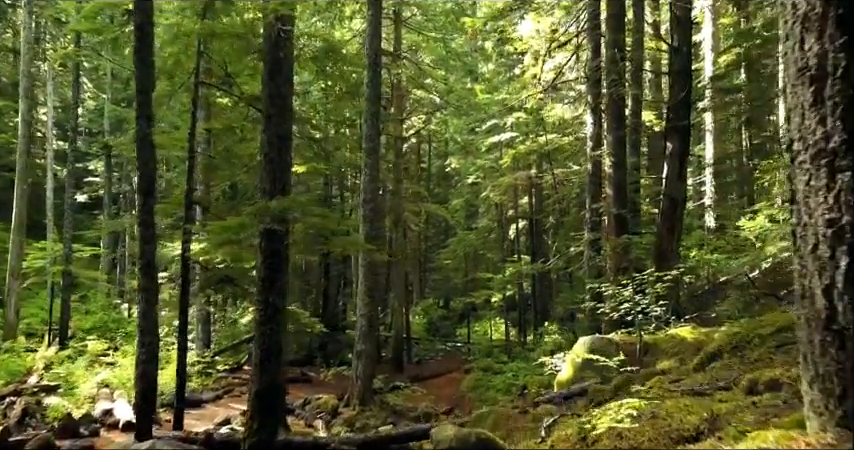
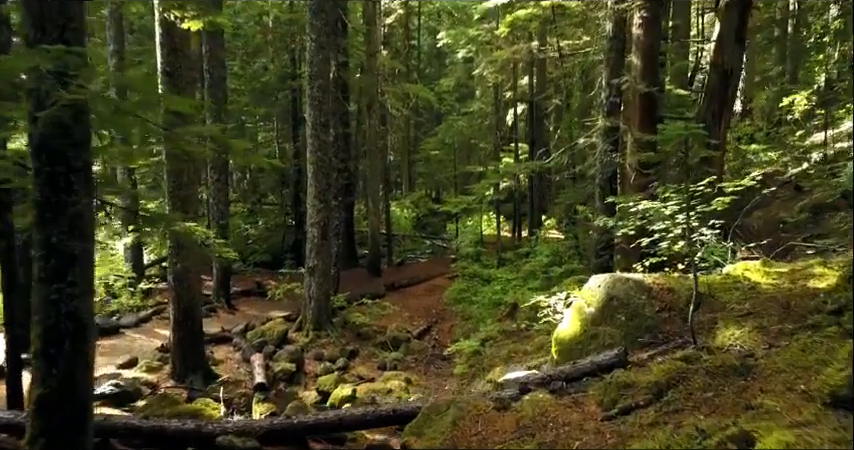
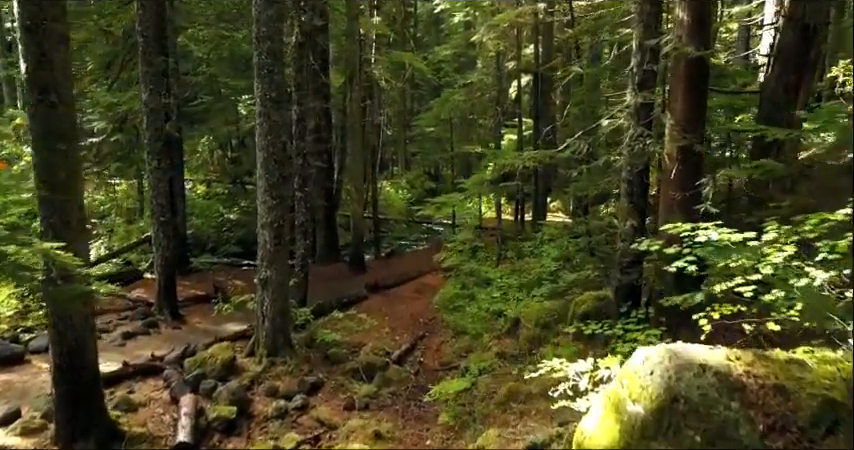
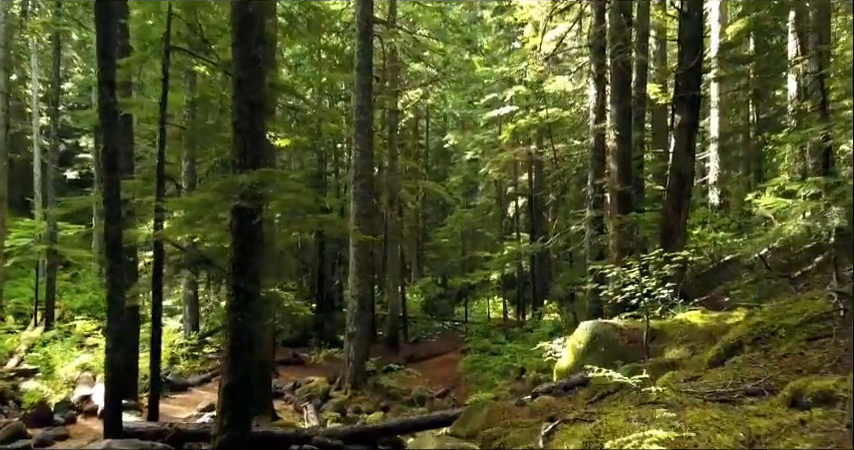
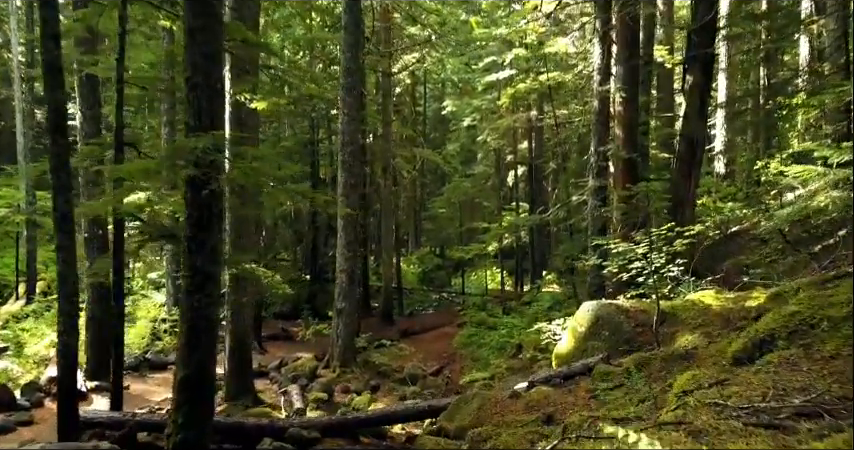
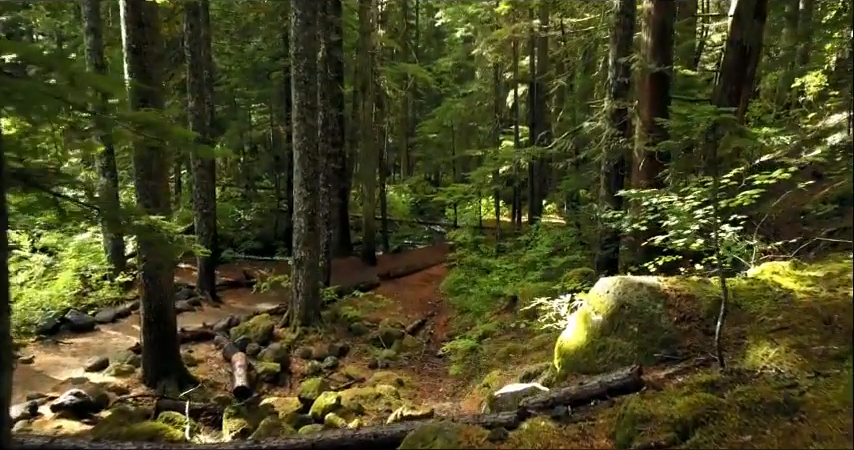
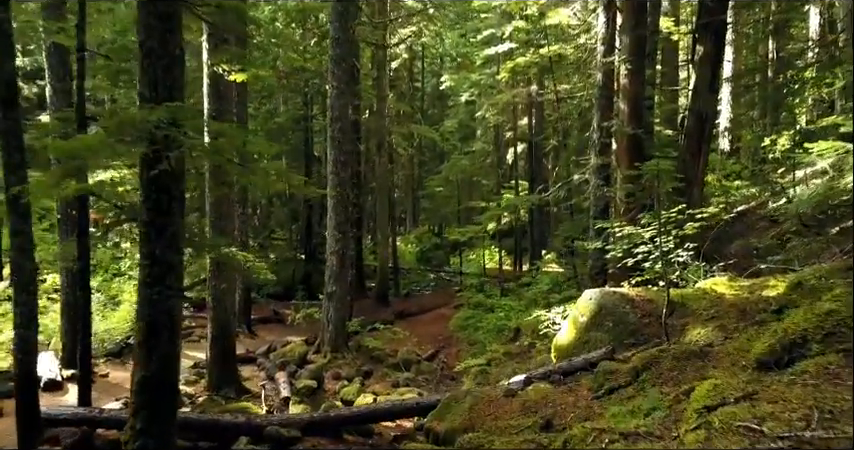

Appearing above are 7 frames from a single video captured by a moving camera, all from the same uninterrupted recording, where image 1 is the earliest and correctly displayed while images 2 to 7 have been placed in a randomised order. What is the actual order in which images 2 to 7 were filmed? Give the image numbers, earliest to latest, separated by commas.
4, 5, 7, 2, 6, 3
